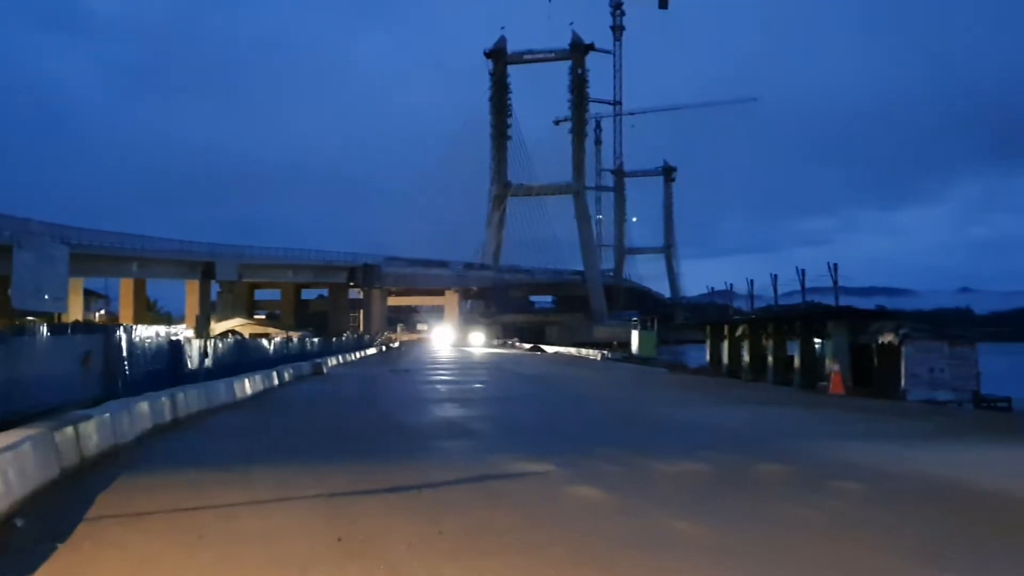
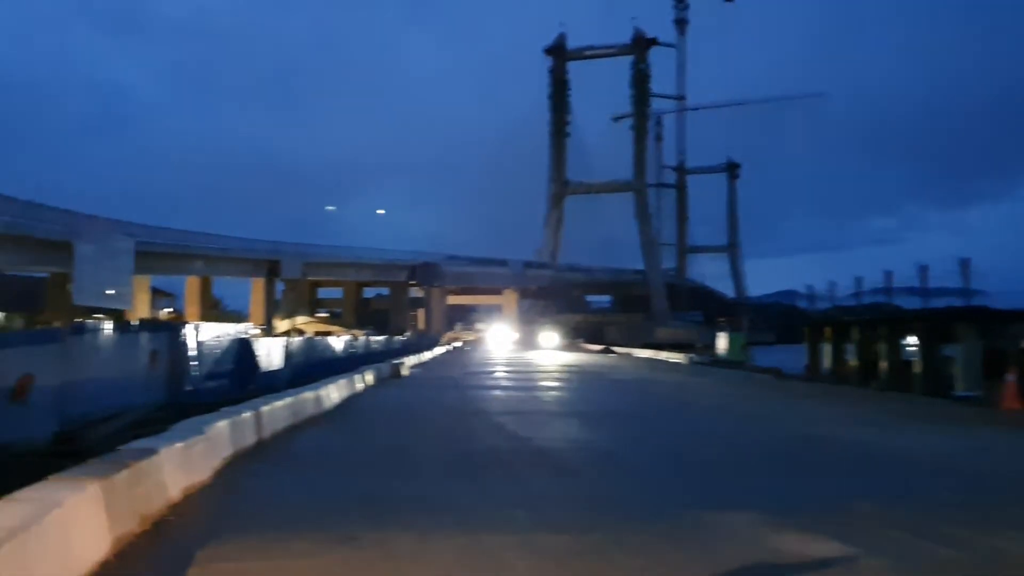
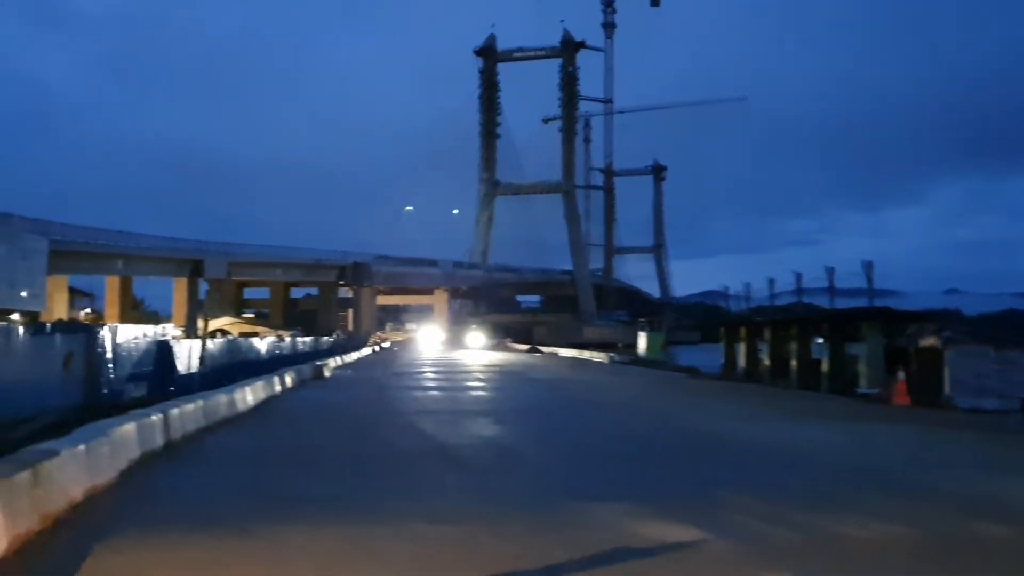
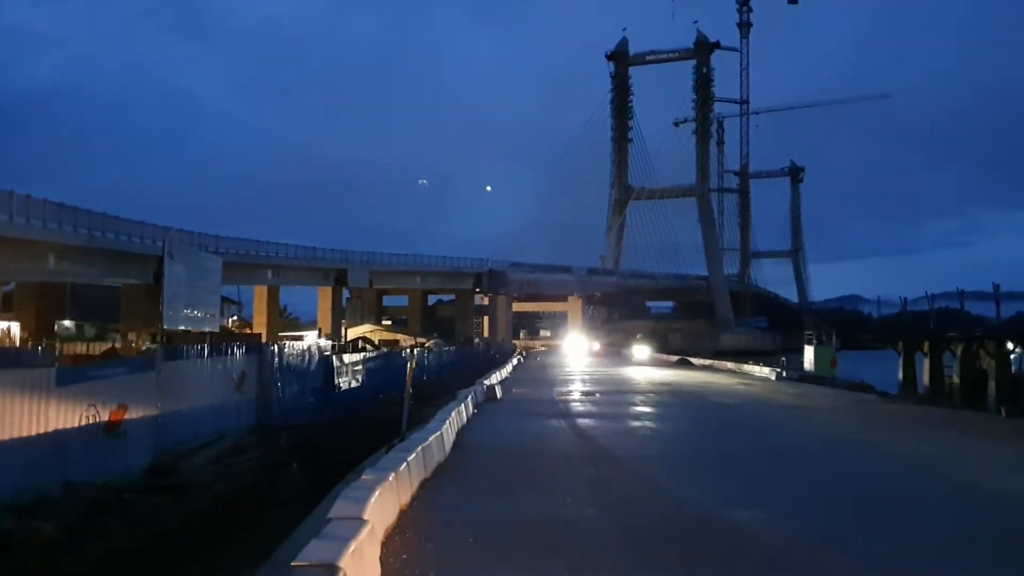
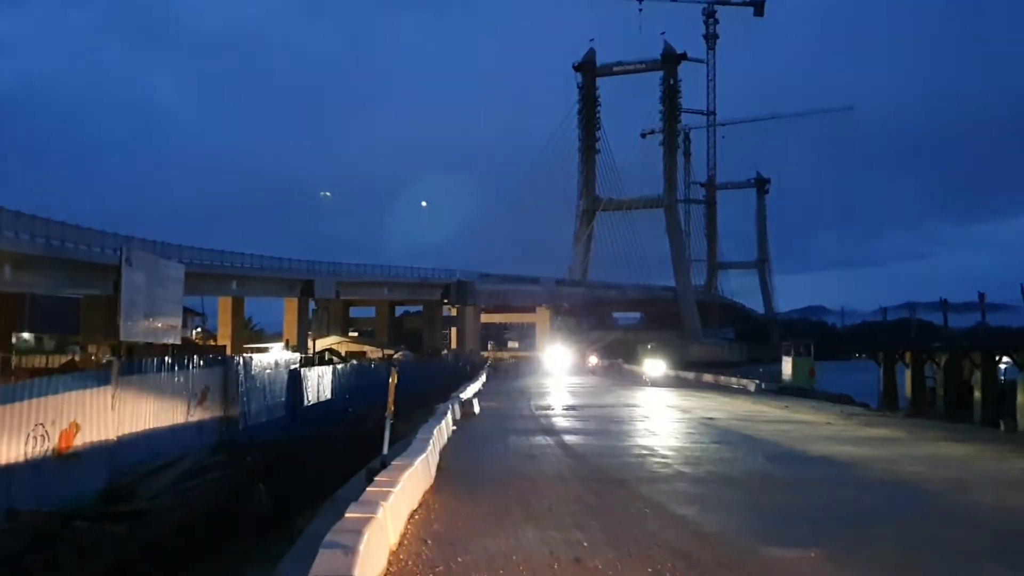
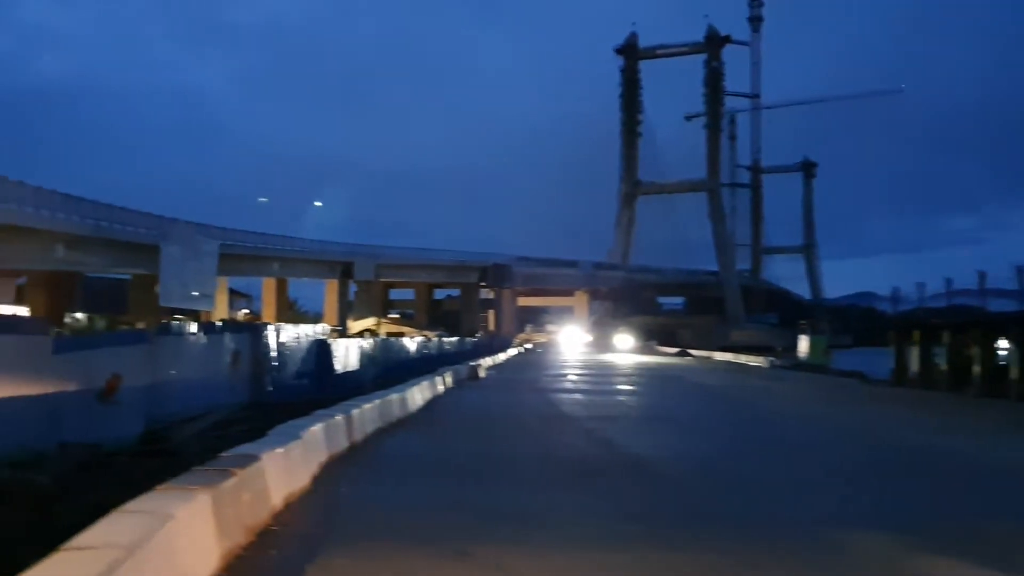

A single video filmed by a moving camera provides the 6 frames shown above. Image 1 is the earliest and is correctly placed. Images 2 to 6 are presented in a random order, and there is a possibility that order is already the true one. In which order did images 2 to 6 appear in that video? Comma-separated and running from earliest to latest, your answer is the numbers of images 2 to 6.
3, 2, 6, 4, 5
